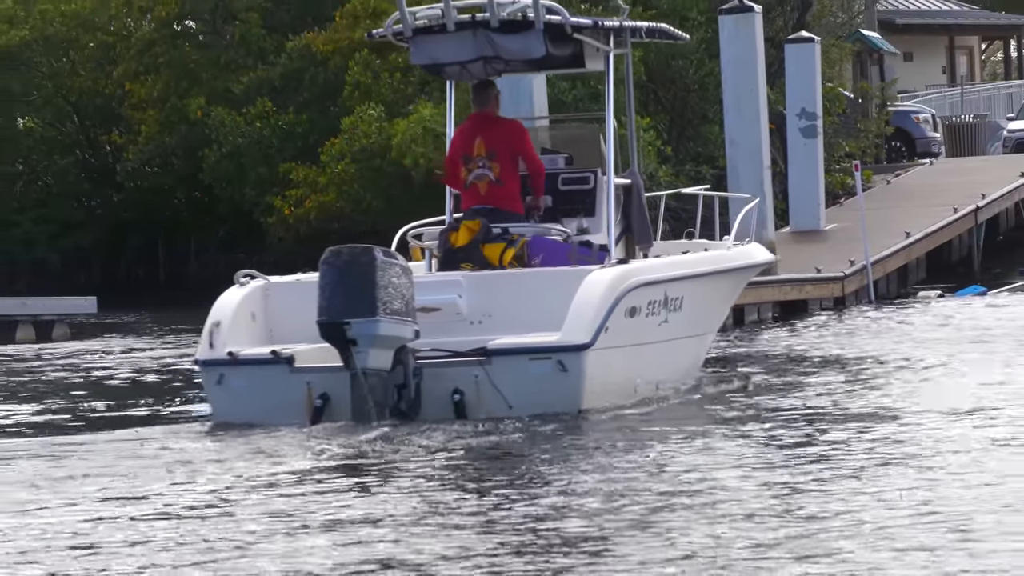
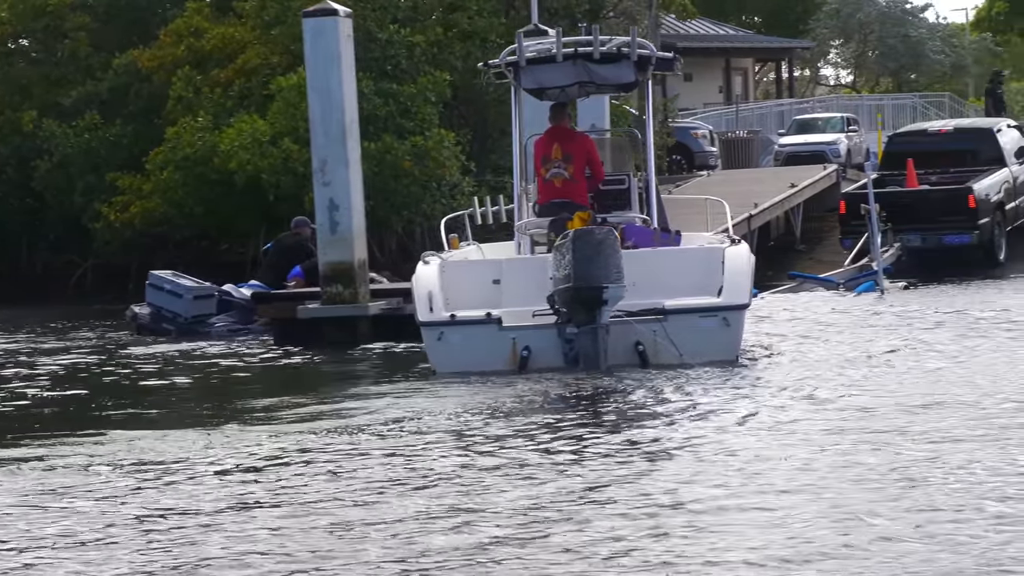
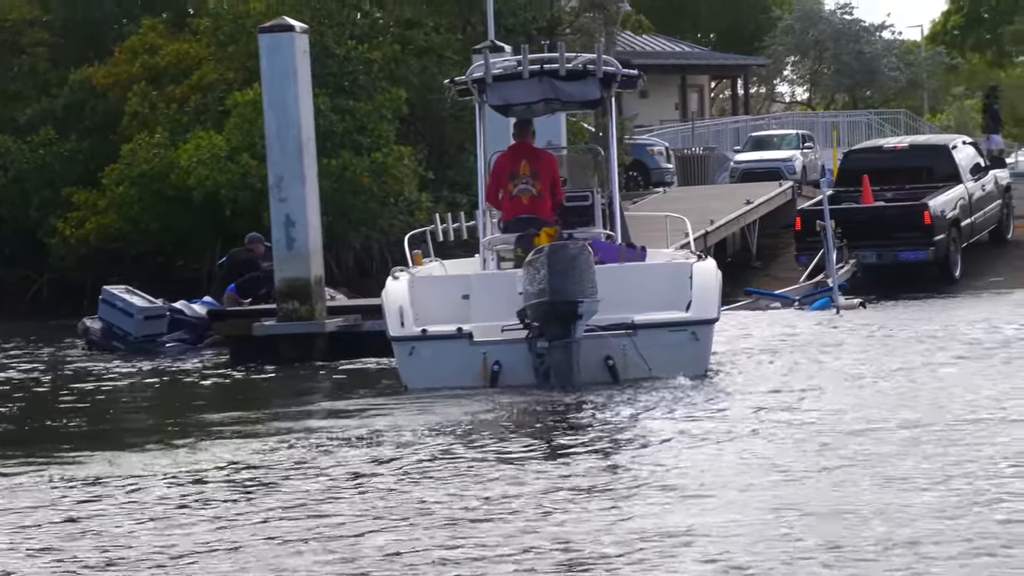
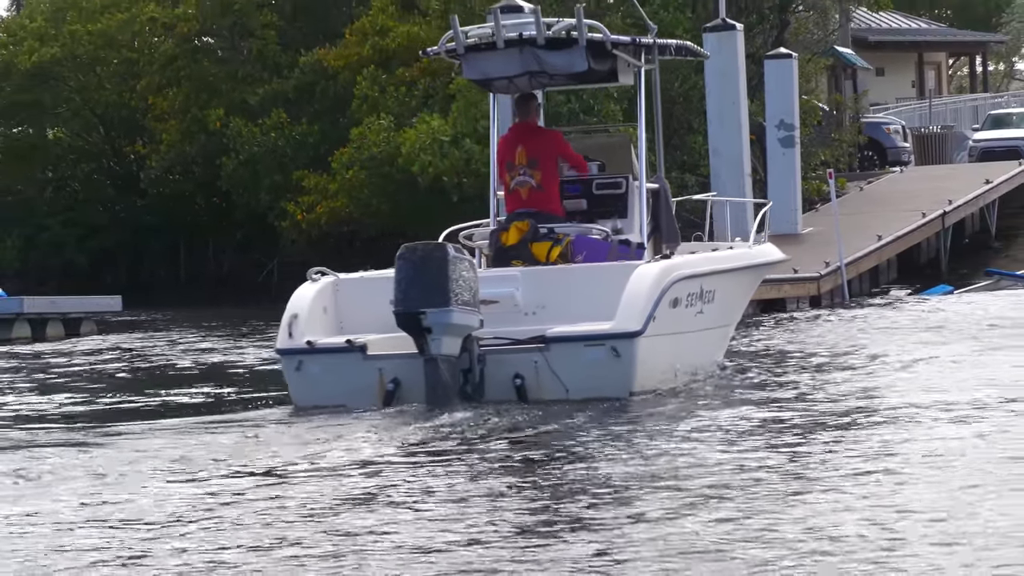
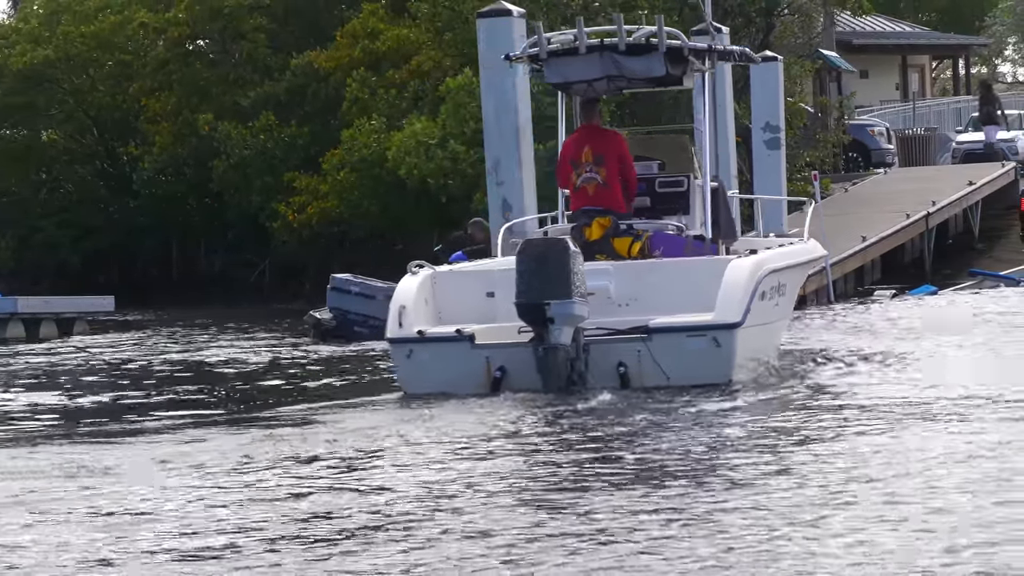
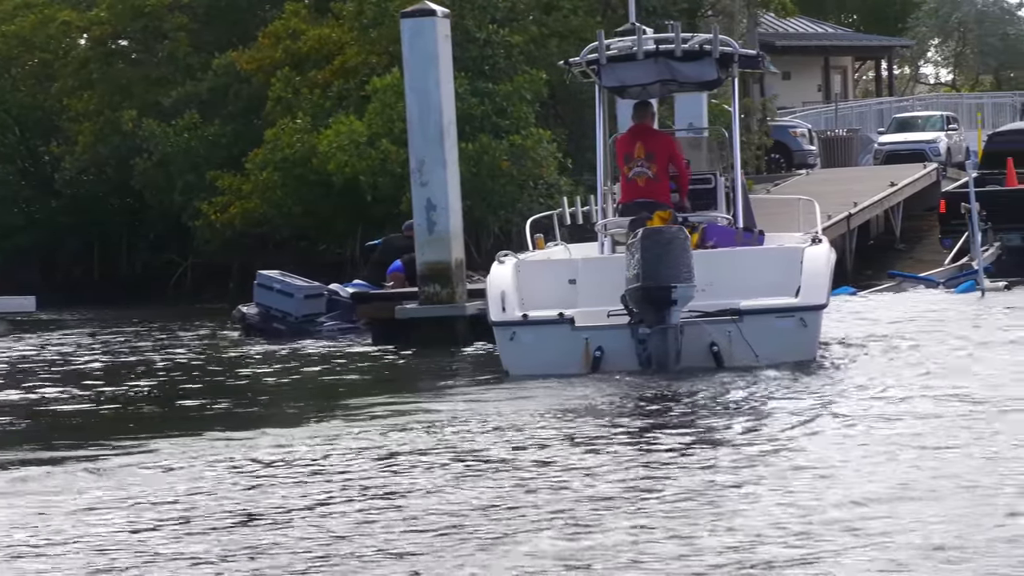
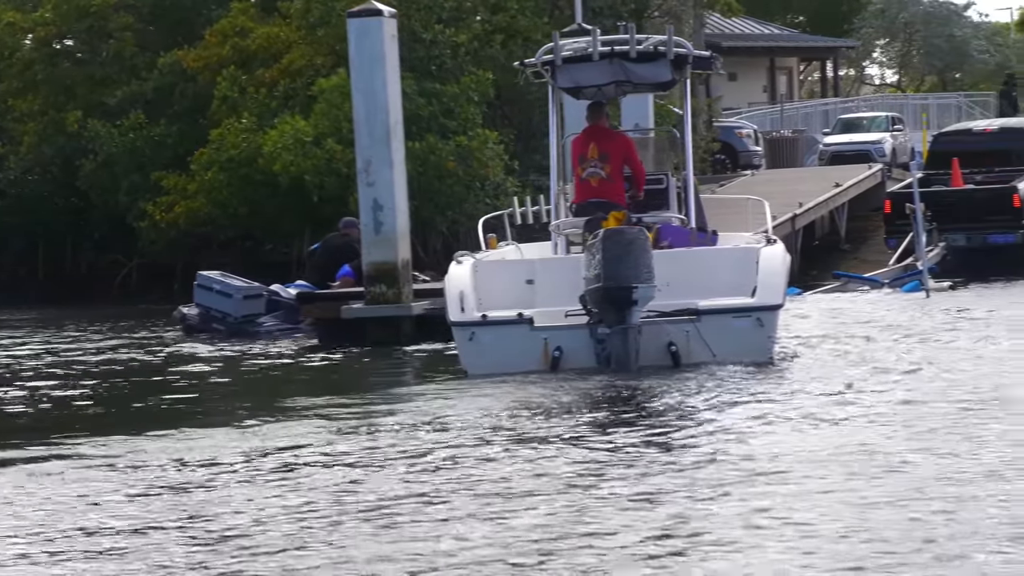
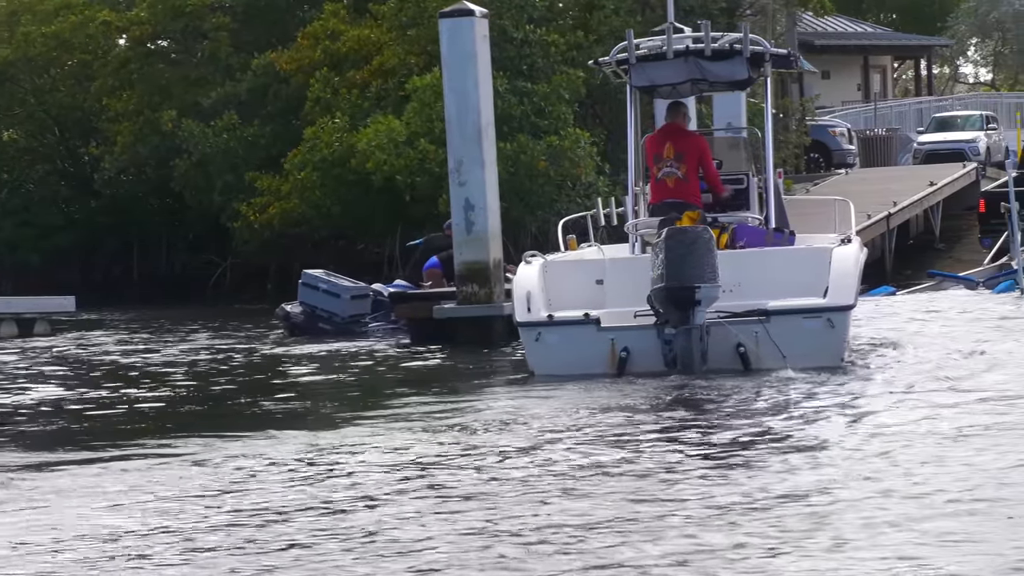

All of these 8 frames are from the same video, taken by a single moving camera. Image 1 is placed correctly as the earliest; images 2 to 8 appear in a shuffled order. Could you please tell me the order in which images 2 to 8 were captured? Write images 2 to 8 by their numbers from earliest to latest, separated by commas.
4, 5, 8, 6, 7, 2, 3
